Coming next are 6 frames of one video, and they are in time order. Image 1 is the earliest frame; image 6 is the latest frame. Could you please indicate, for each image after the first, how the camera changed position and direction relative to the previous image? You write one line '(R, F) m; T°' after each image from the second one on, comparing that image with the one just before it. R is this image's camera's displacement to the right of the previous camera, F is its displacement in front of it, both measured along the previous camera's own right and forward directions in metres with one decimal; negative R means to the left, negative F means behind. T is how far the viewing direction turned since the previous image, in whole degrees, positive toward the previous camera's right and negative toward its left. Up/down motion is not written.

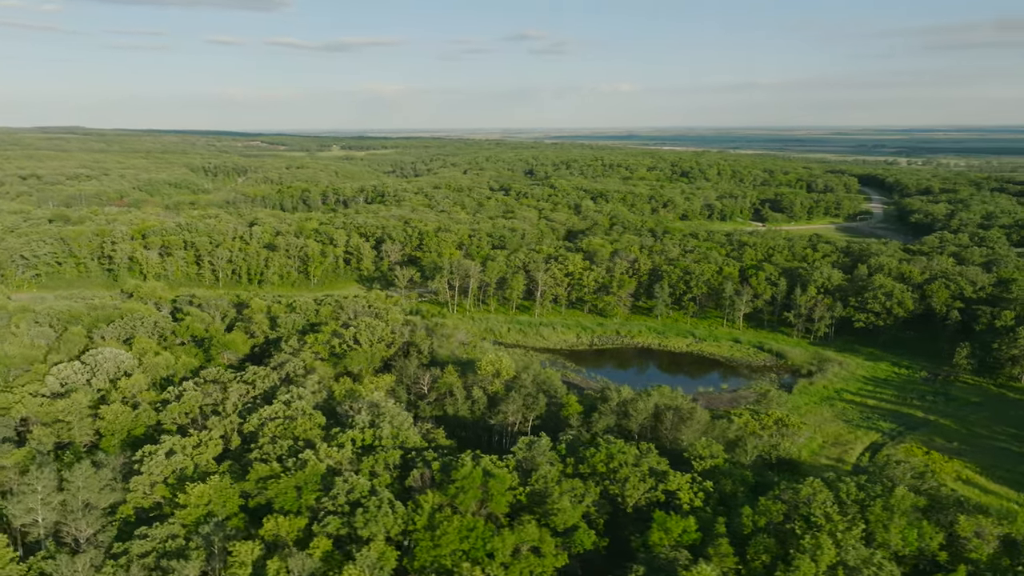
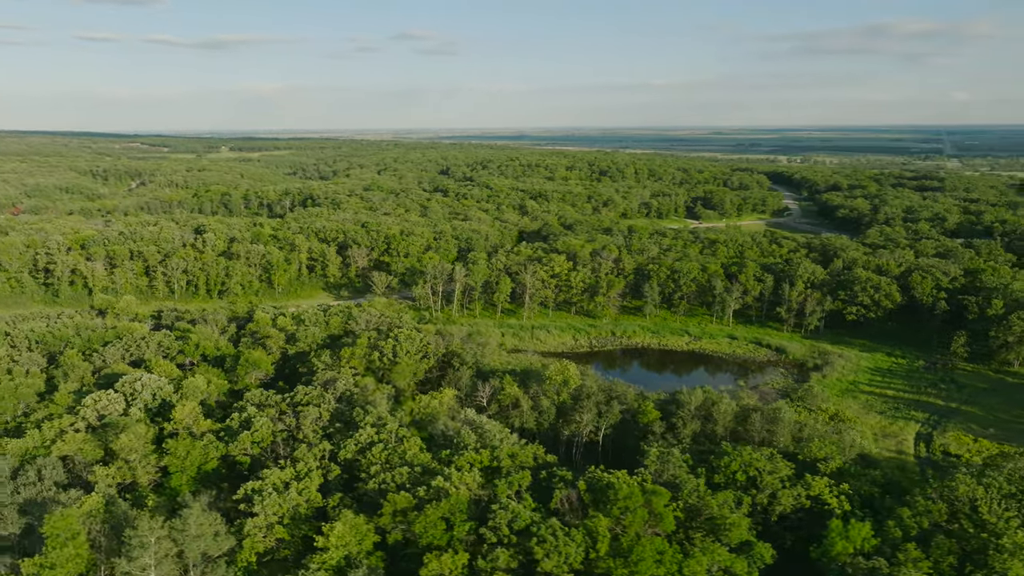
(-5.8, +1.5) m; +8°
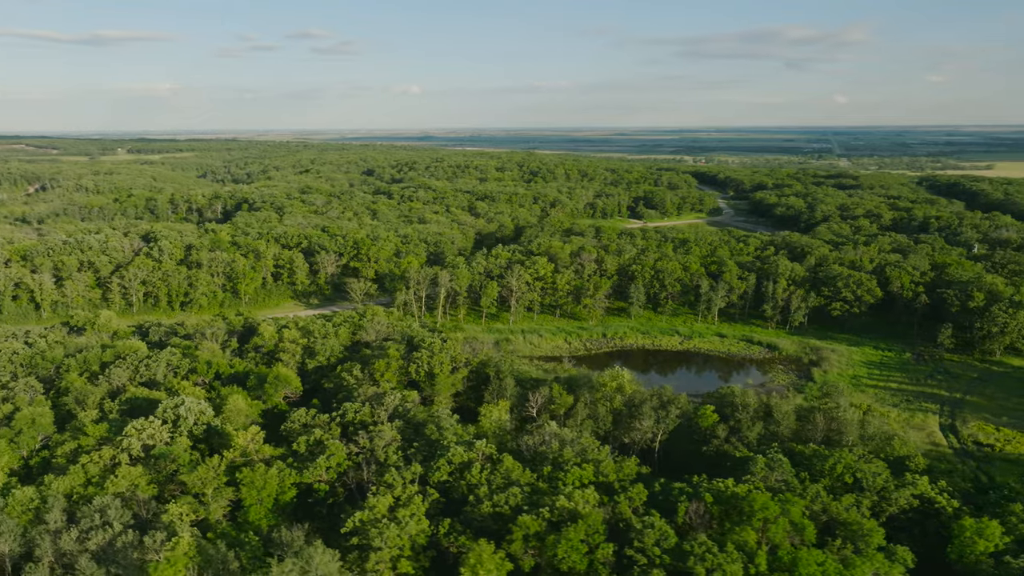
(-4.7, +1.2) m; +6°
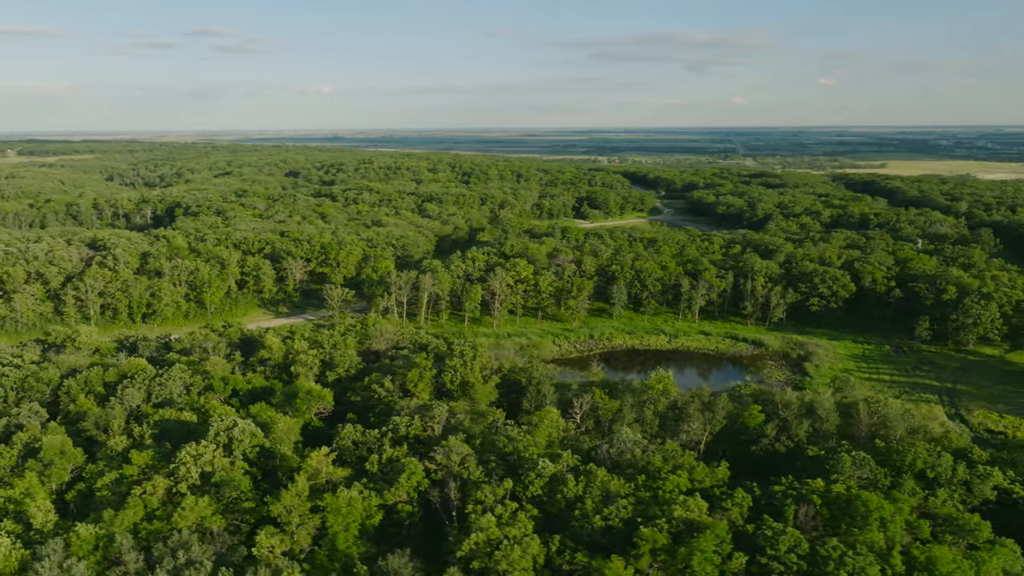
(-4.2, +0.9) m; +6°
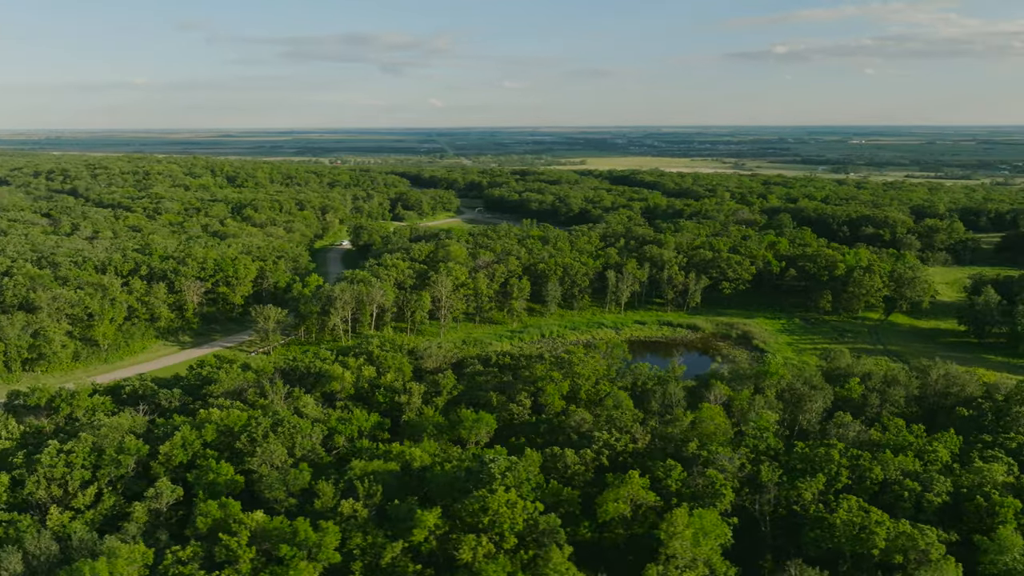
(-13.2, +3.6) m; +20°
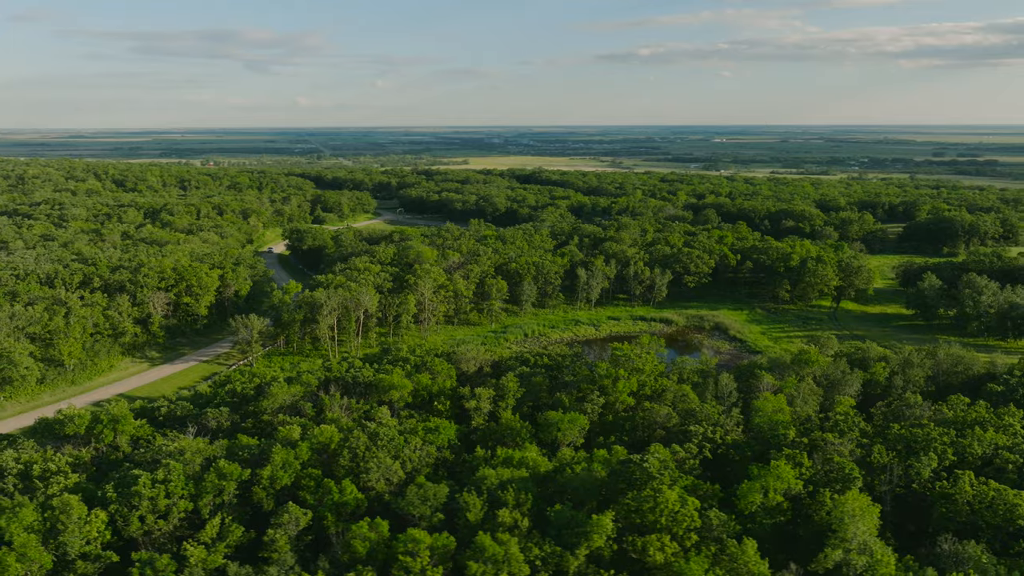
(-6.0, +0.7) m; +9°
